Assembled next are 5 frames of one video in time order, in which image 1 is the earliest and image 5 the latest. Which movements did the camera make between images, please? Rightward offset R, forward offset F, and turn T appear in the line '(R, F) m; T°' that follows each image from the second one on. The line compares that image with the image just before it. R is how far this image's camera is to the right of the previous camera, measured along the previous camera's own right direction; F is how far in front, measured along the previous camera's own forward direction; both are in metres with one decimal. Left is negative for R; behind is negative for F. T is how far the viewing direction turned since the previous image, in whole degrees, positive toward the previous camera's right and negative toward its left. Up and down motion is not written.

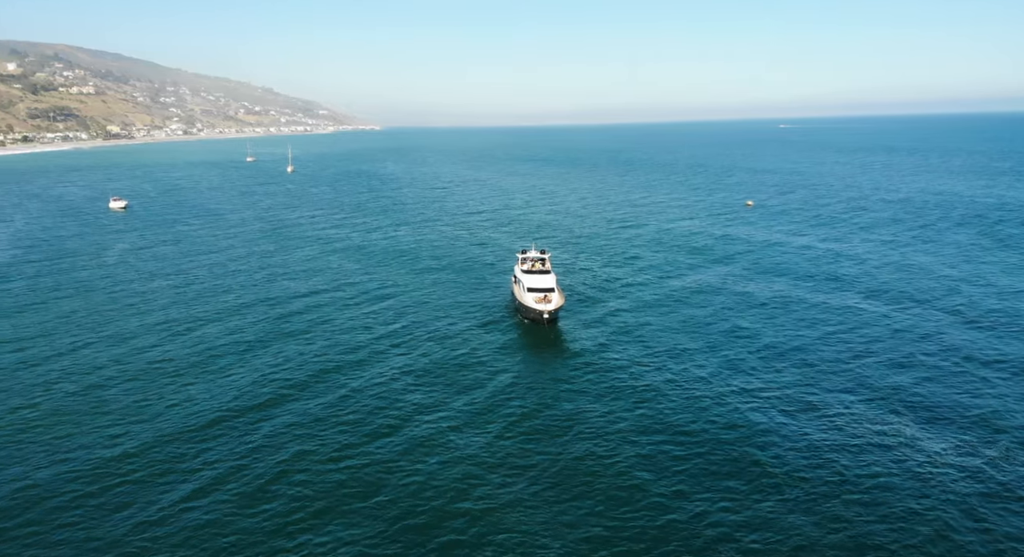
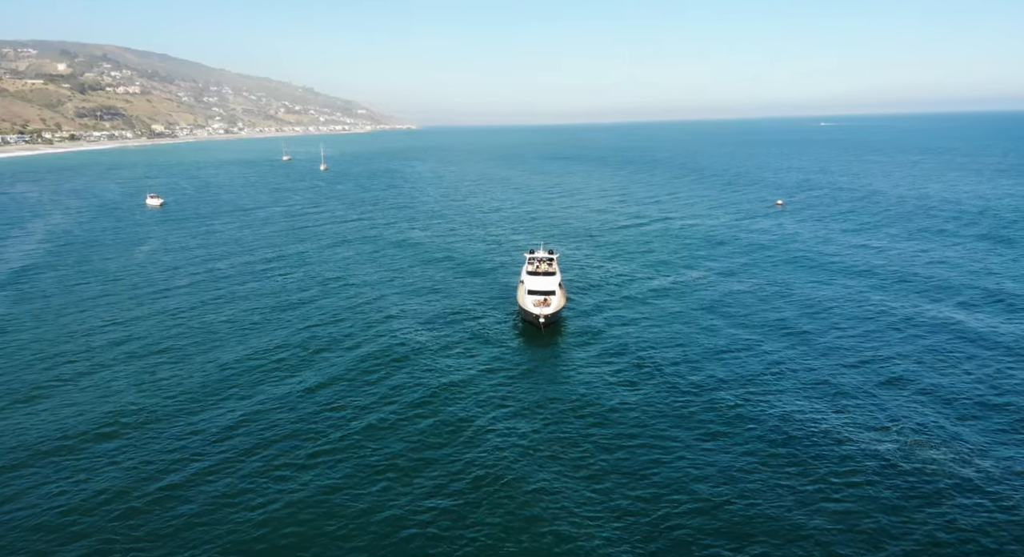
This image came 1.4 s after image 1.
(+1.0, +4.2) m; -2°
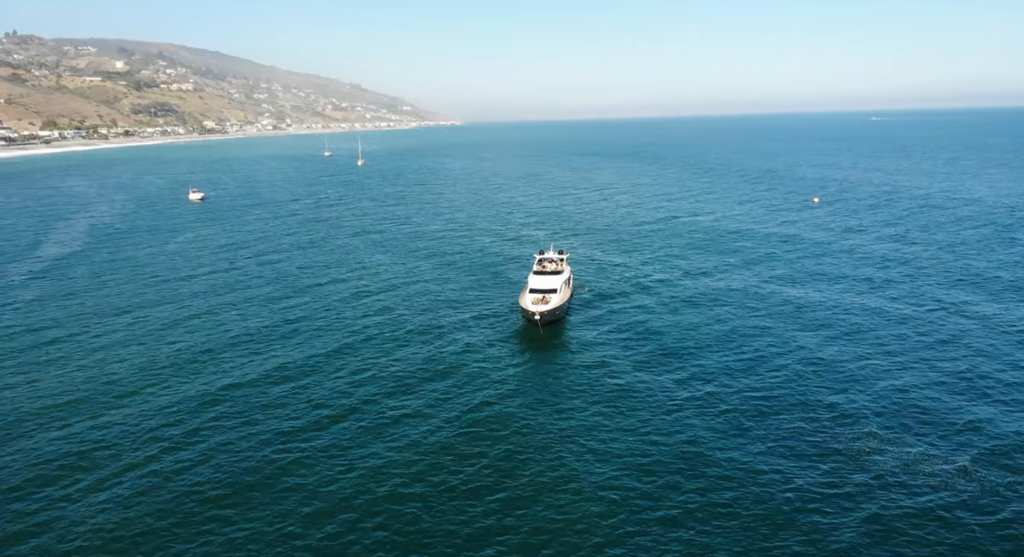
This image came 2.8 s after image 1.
(+3.7, +0.6) m; -3°
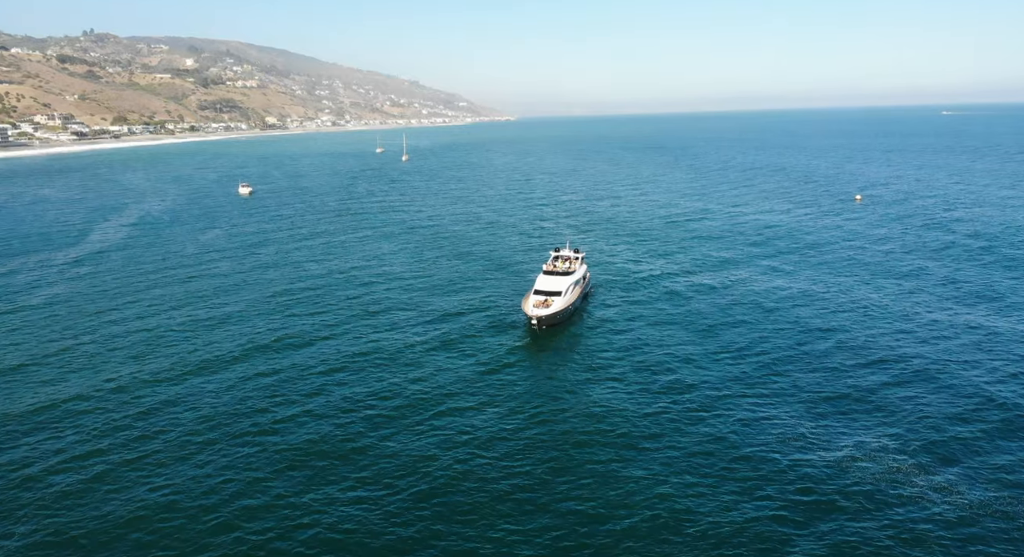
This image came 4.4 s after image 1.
(+4.1, +0.7) m; -4°
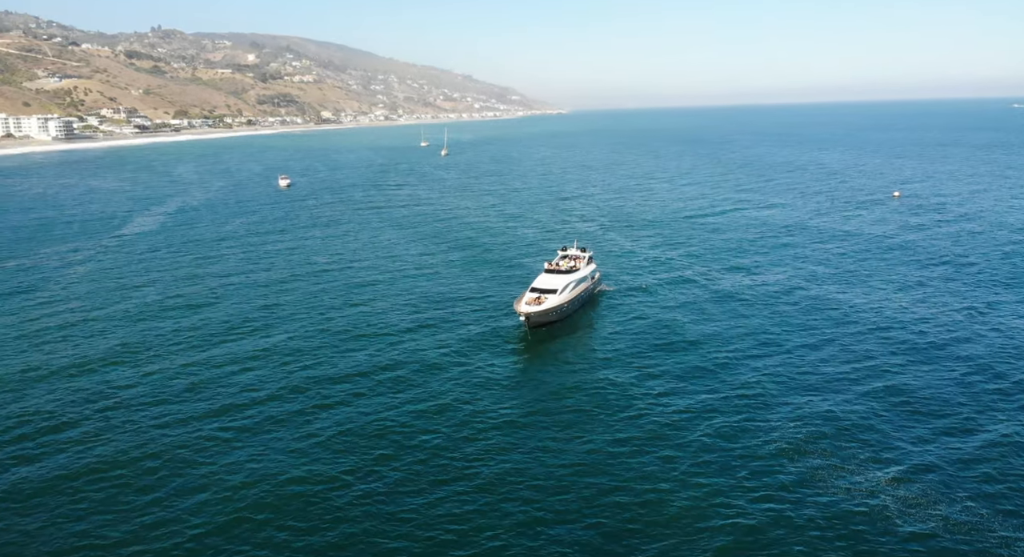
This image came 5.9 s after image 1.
(+4.0, +0.4) m; -3°
